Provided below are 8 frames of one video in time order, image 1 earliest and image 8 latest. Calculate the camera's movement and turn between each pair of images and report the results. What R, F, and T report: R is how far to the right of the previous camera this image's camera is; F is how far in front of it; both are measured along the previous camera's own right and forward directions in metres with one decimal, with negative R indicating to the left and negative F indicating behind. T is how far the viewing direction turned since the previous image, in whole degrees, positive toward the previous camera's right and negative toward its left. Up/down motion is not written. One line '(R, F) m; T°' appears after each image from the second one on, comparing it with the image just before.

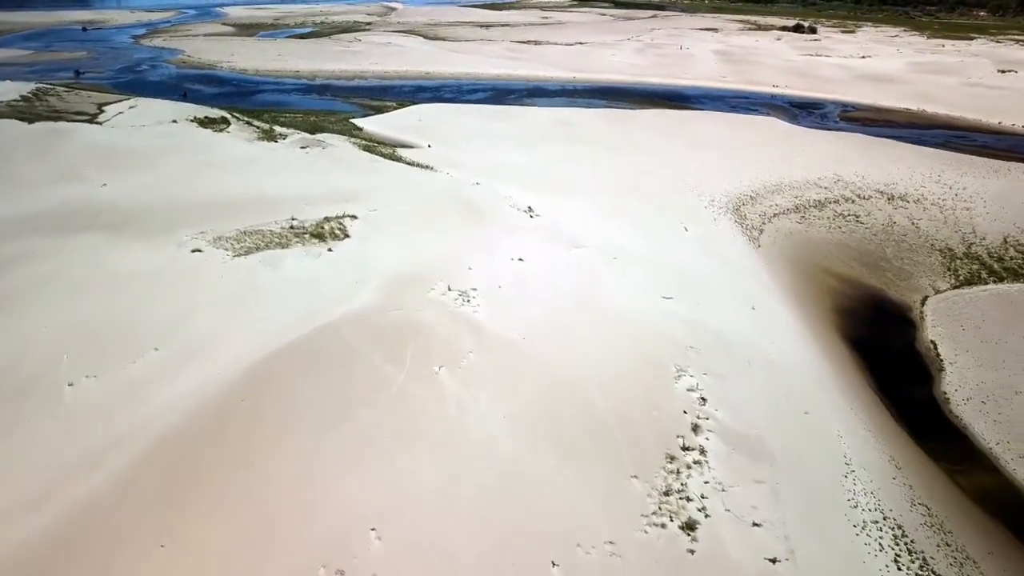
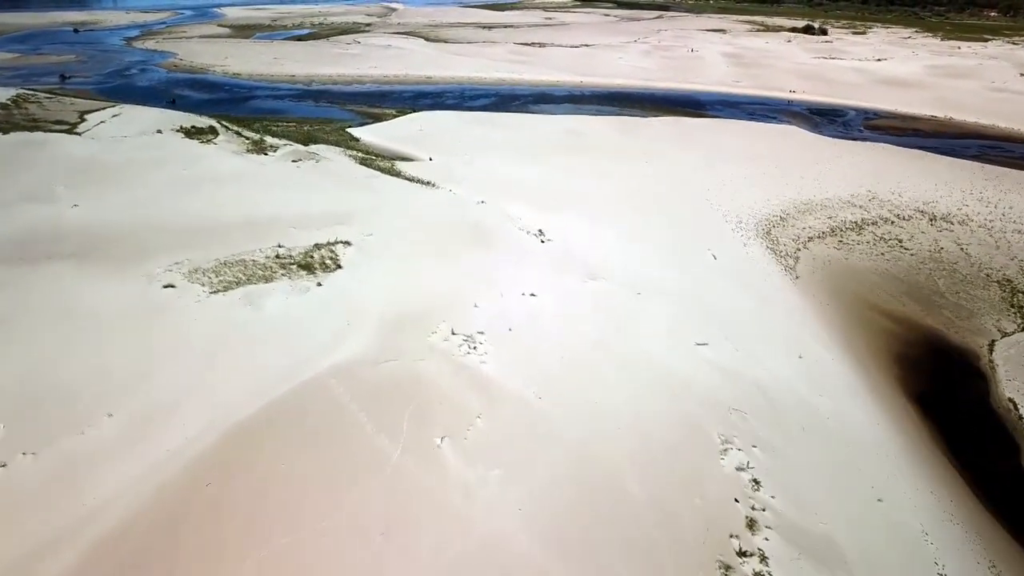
(-0.1, +1.2) m; 0°
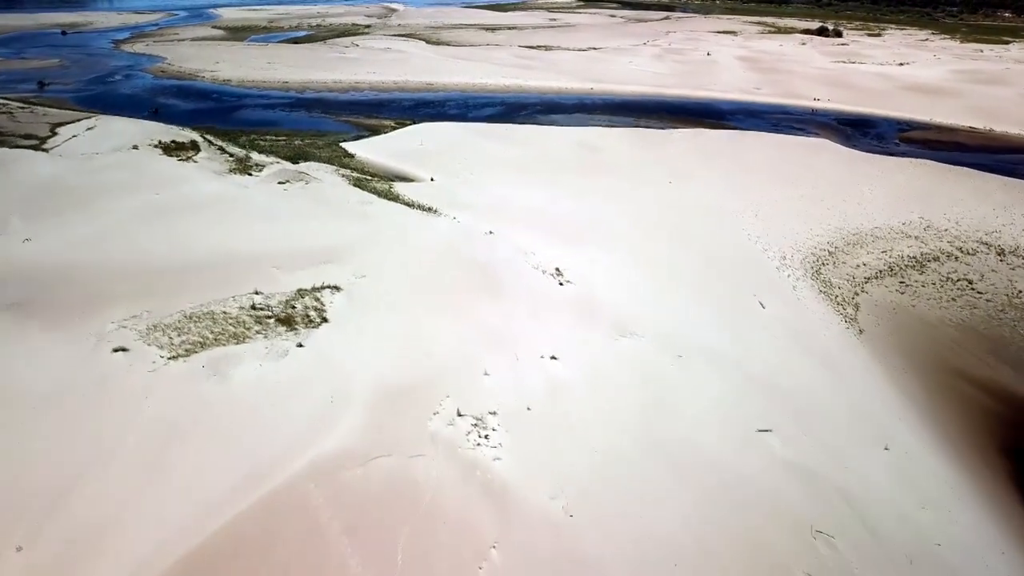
(-0.2, +1.6) m; 0°
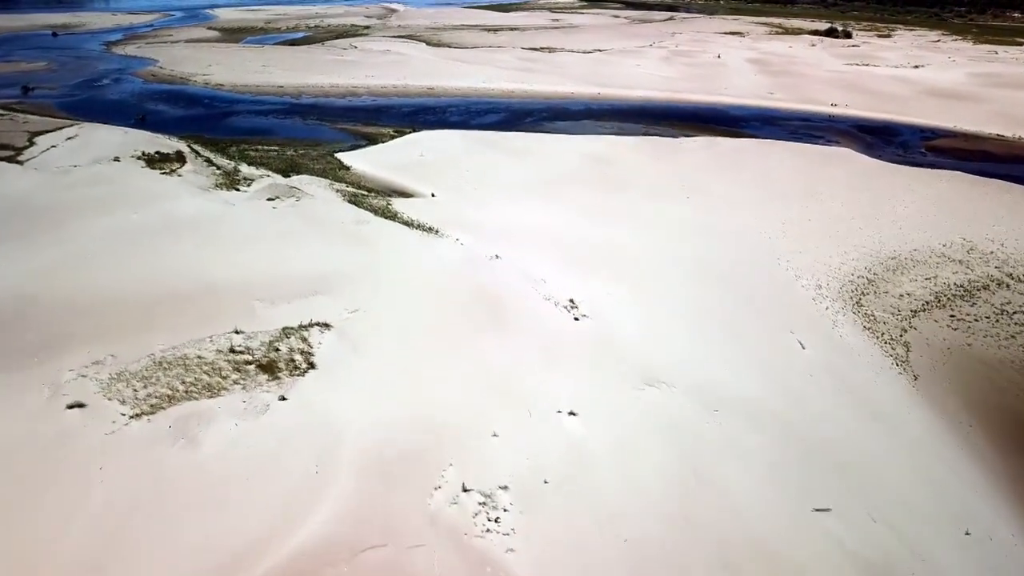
(-0.1, +1.1) m; 0°
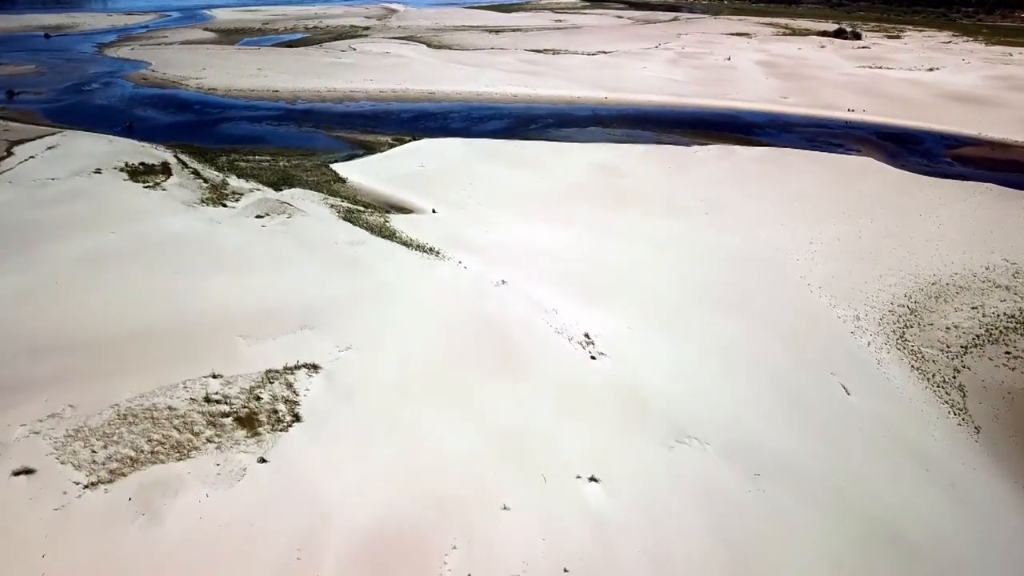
(-0.1, +0.9) m; 0°
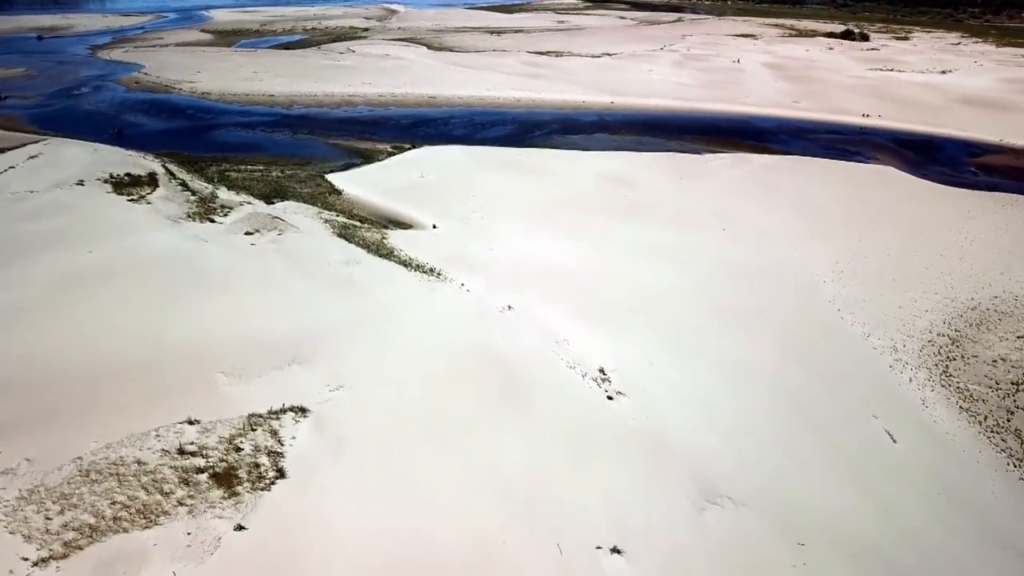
(-0.1, +0.8) m; 0°
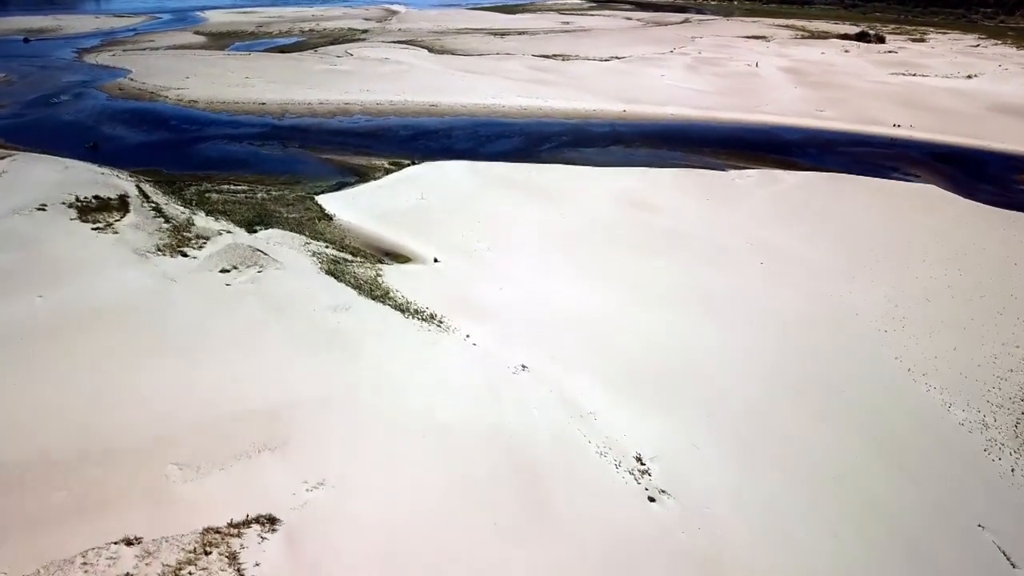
(-0.2, +1.5) m; 0°
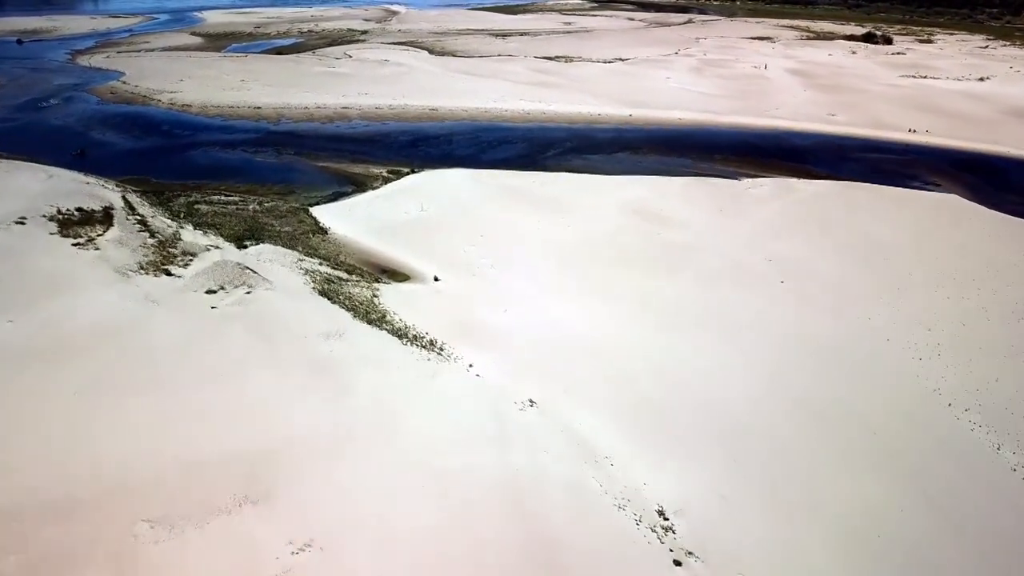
(-0.1, +0.7) m; 0°
